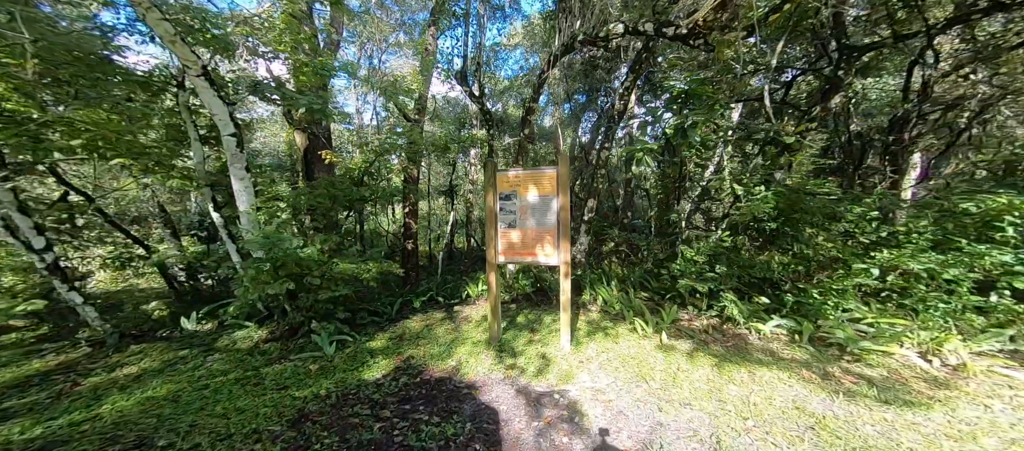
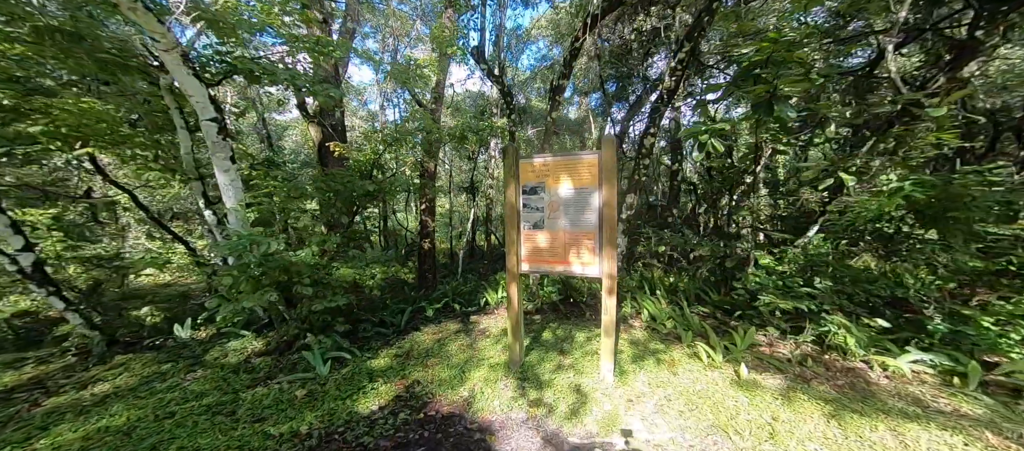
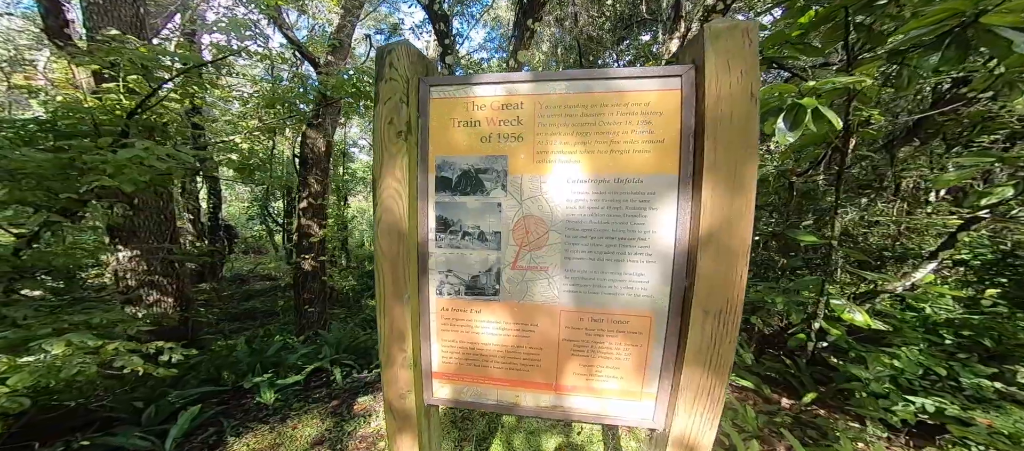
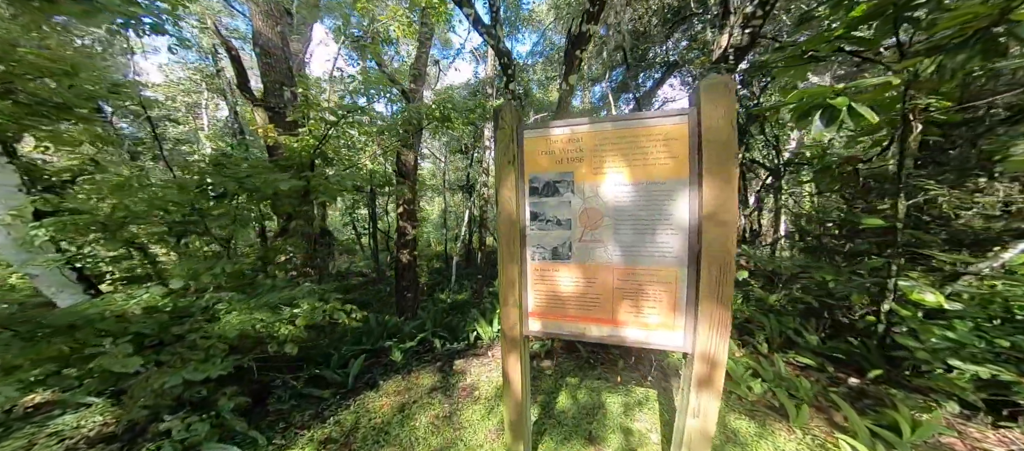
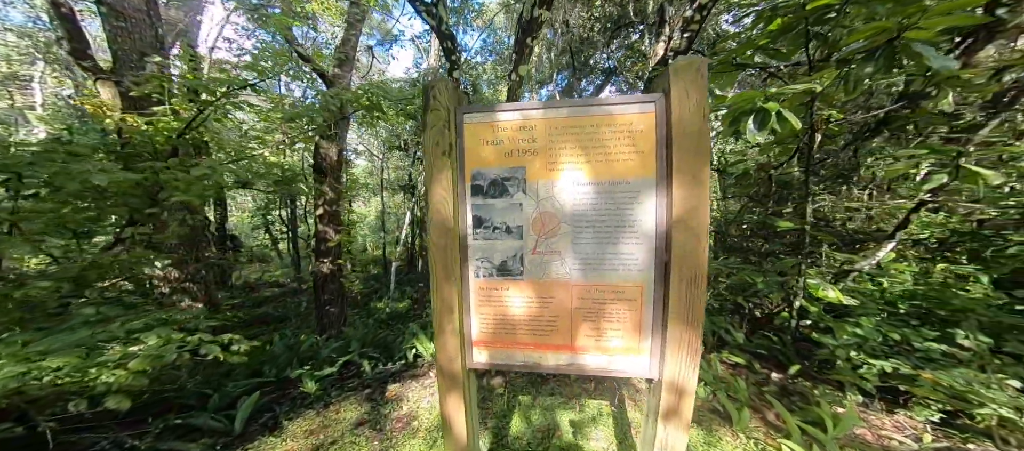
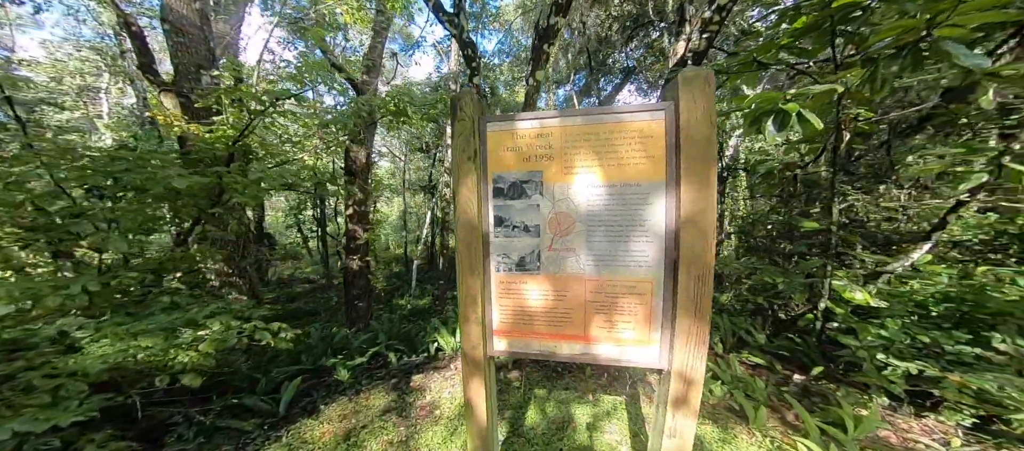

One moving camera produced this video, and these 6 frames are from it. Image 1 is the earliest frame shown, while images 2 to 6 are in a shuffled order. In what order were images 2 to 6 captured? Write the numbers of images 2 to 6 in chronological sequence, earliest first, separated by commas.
2, 4, 6, 5, 3
